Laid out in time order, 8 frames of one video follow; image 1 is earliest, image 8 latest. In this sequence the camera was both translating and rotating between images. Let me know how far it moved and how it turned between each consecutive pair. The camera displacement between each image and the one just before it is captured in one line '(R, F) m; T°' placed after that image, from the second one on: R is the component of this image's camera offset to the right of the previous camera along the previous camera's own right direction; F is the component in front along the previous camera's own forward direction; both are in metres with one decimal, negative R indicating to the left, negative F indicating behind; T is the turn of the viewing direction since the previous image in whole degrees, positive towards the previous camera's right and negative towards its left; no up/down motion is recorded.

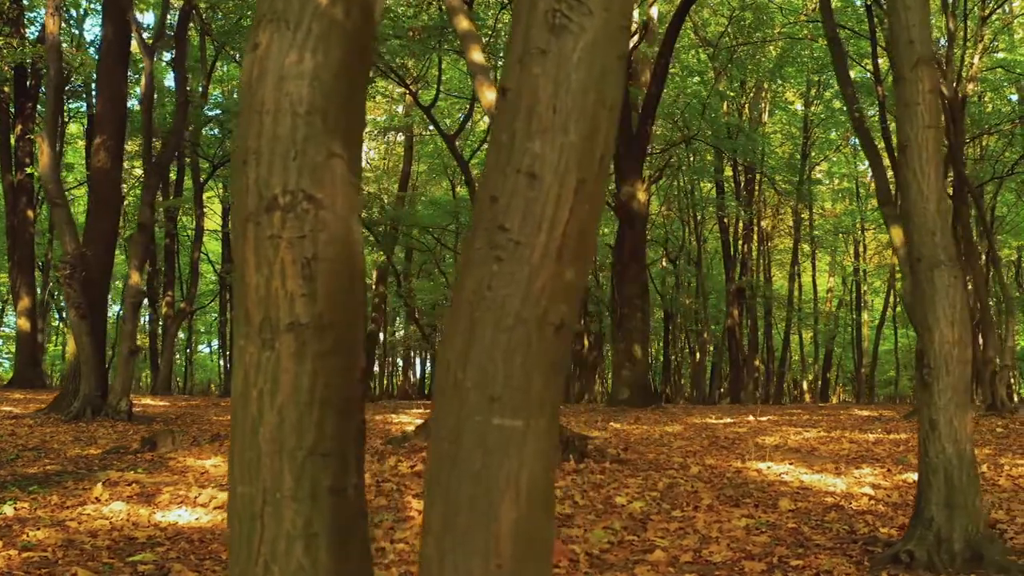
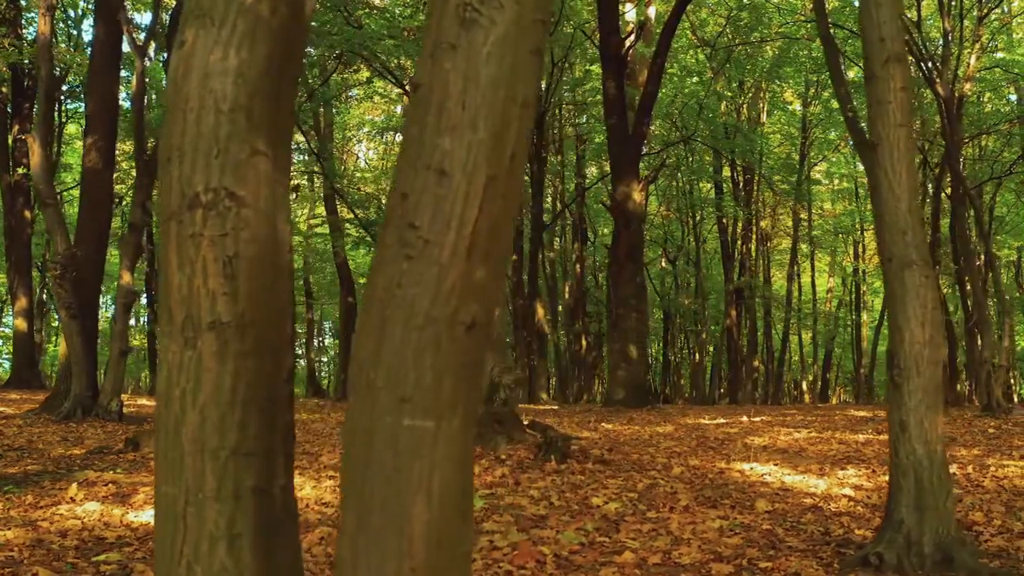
(+0.2, 0.0) m; 0°
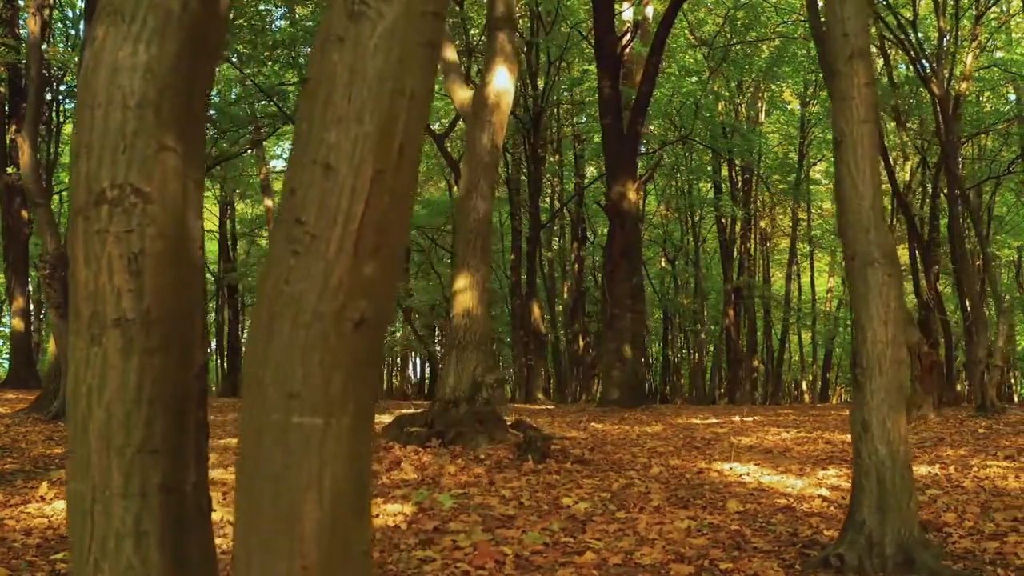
(+0.2, 0.0) m; 0°
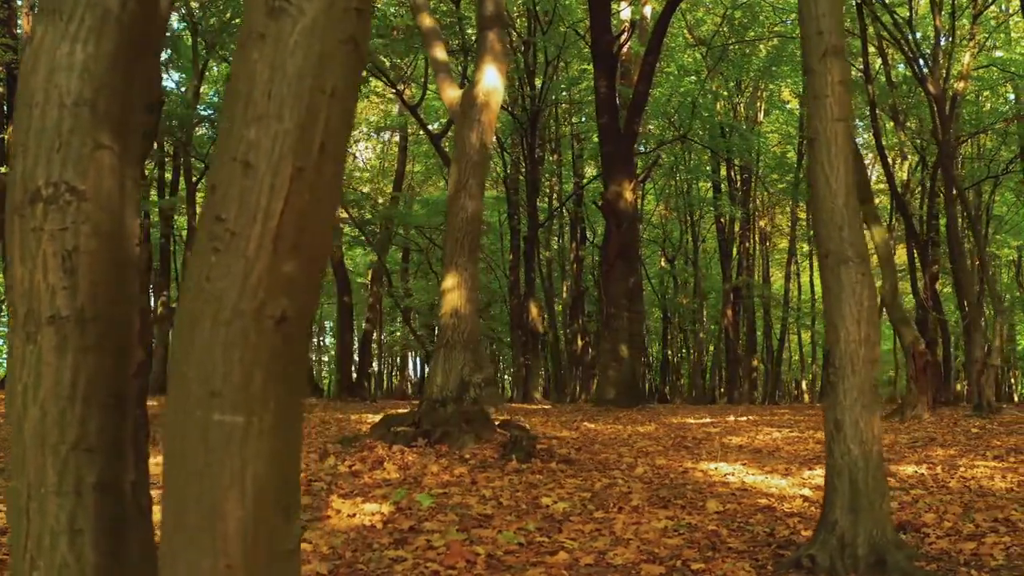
(+0.2, 0.0) m; 0°
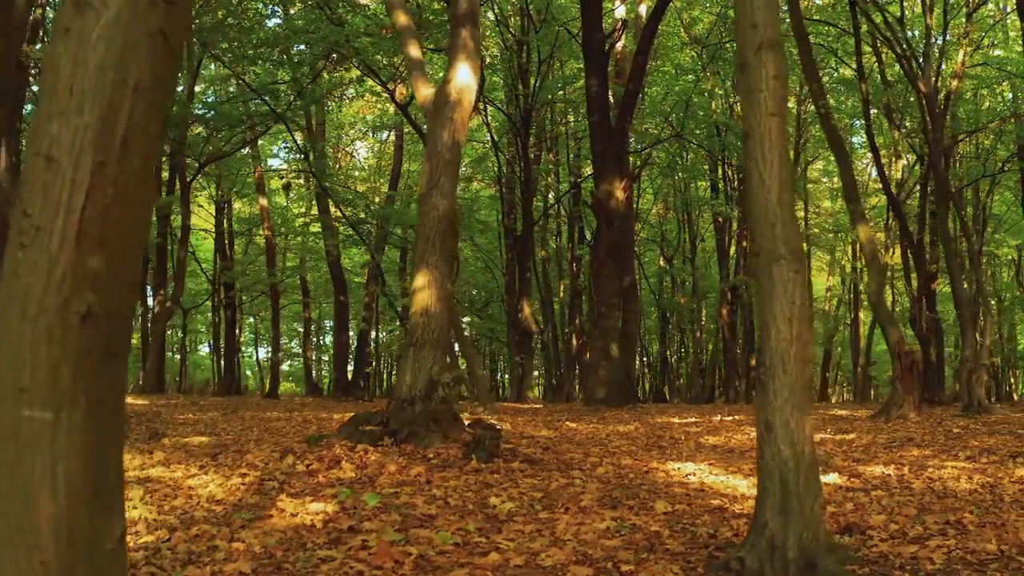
(+0.4, 0.0) m; -1°
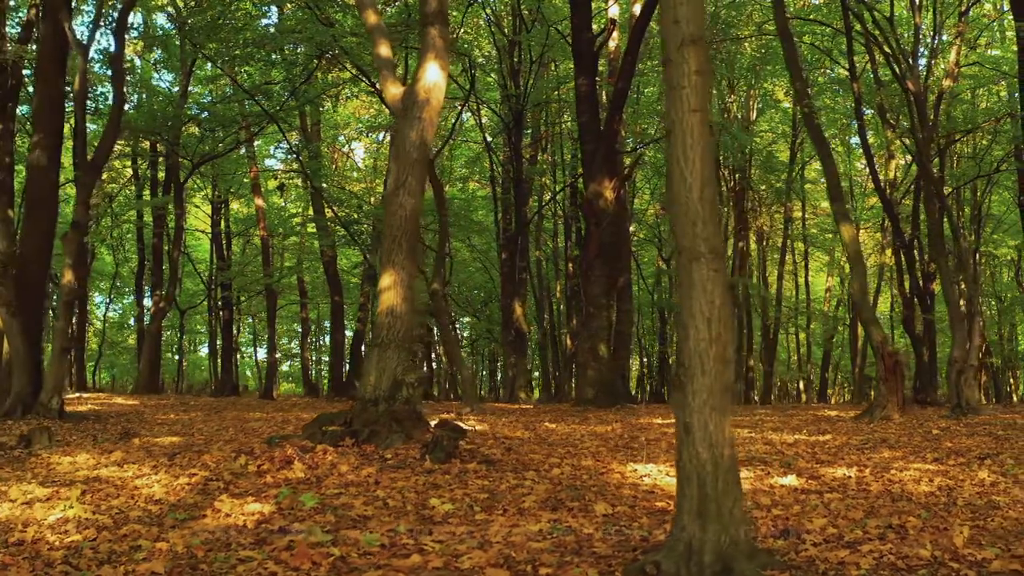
(+0.4, +0.1) m; -1°
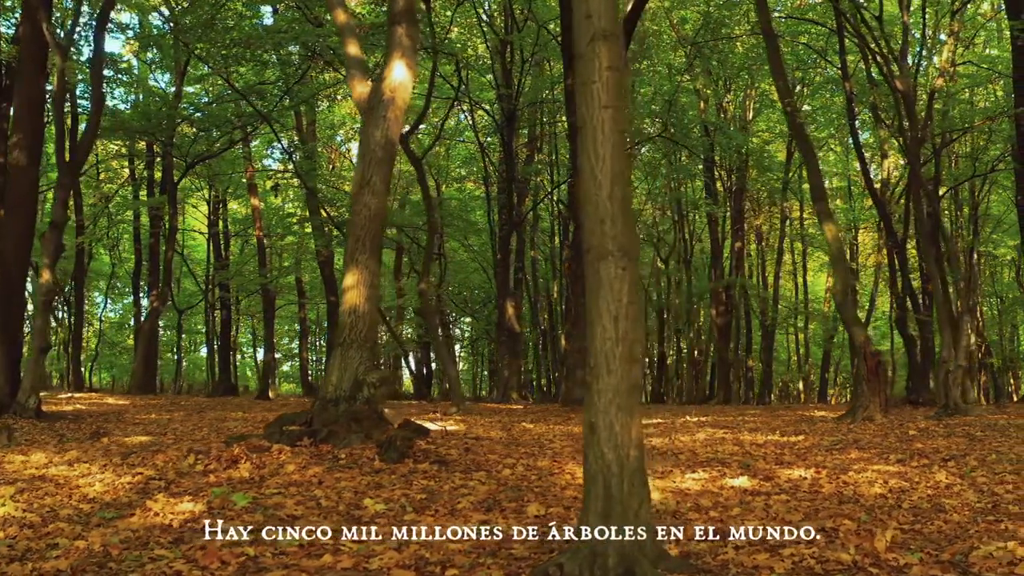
(+0.5, 0.0) m; -1°
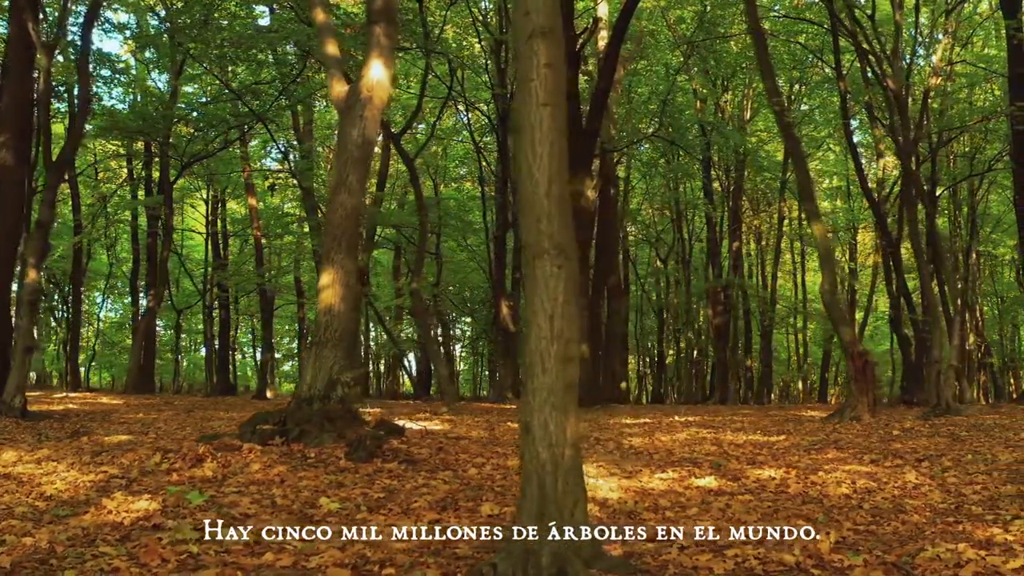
(+0.3, 0.0) m; 0°
